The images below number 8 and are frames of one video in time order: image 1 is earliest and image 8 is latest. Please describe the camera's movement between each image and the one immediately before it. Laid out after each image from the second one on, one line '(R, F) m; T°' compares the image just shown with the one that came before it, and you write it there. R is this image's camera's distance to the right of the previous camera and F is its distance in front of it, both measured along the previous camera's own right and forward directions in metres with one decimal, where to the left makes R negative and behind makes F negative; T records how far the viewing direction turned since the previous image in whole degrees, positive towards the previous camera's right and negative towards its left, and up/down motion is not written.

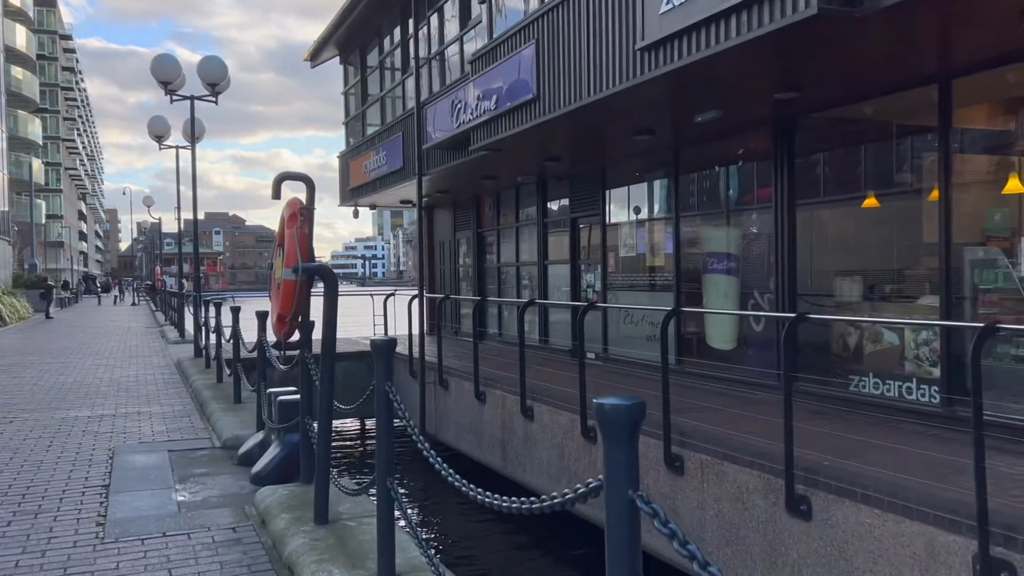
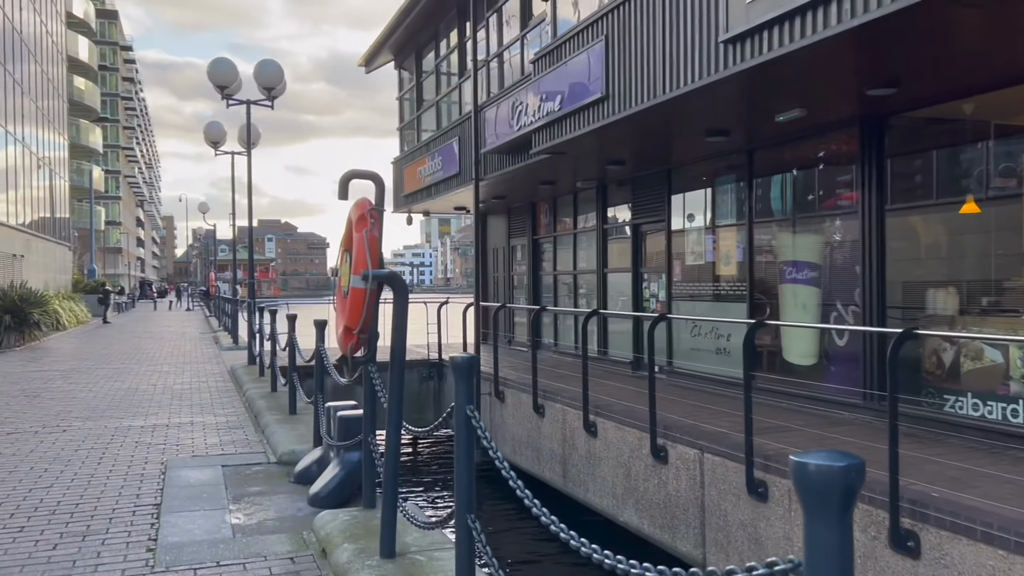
(-0.2, +0.4) m; -3°
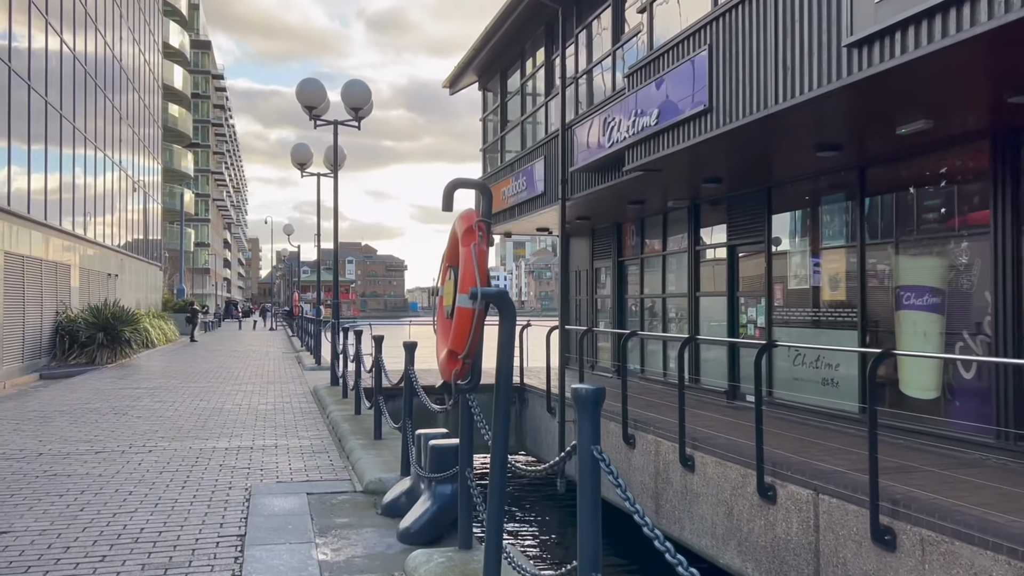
(-0.2, +0.4) m; -5°
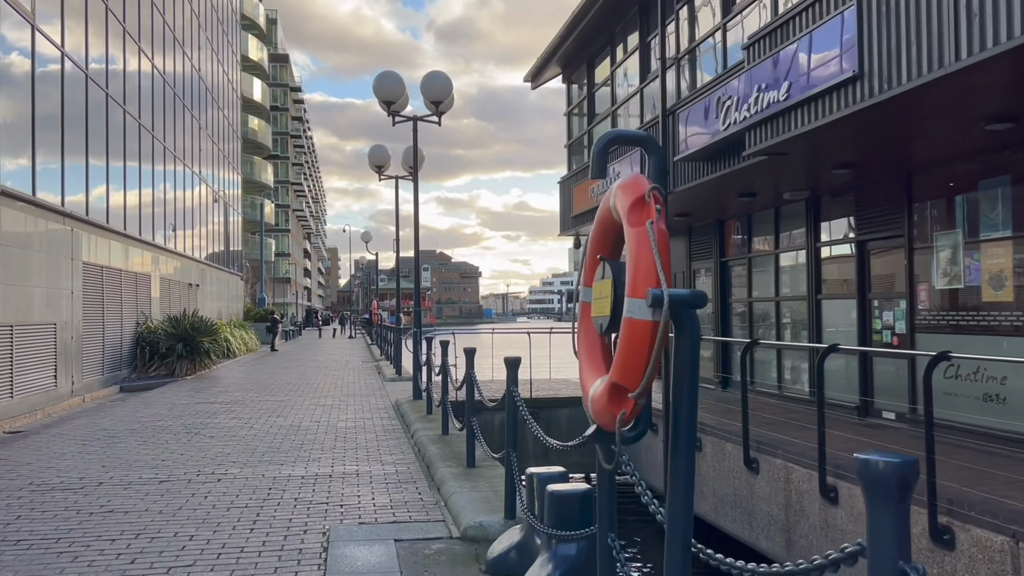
(-0.3, +1.1) m; -5°
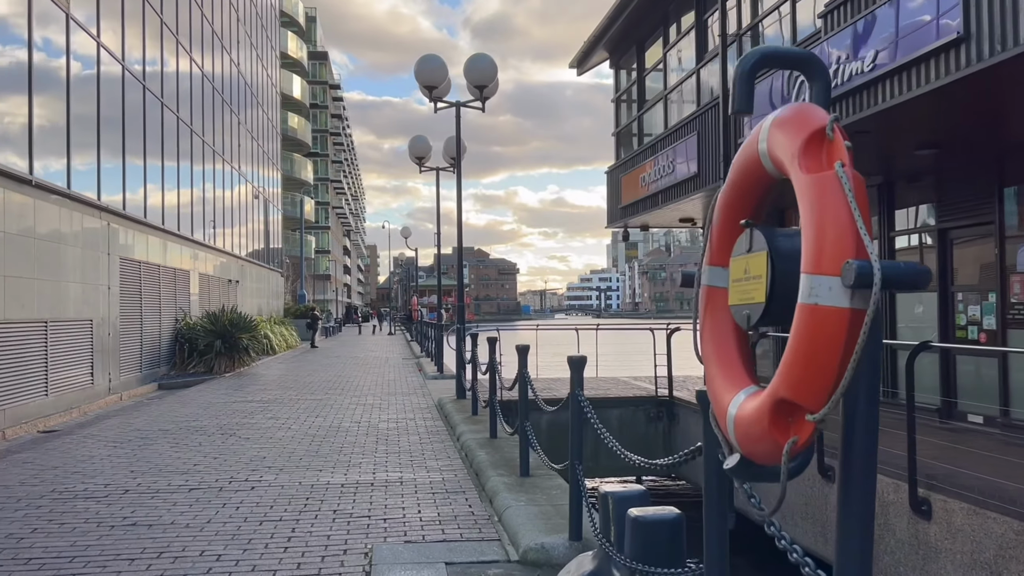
(-0.2, +0.6) m; -3°
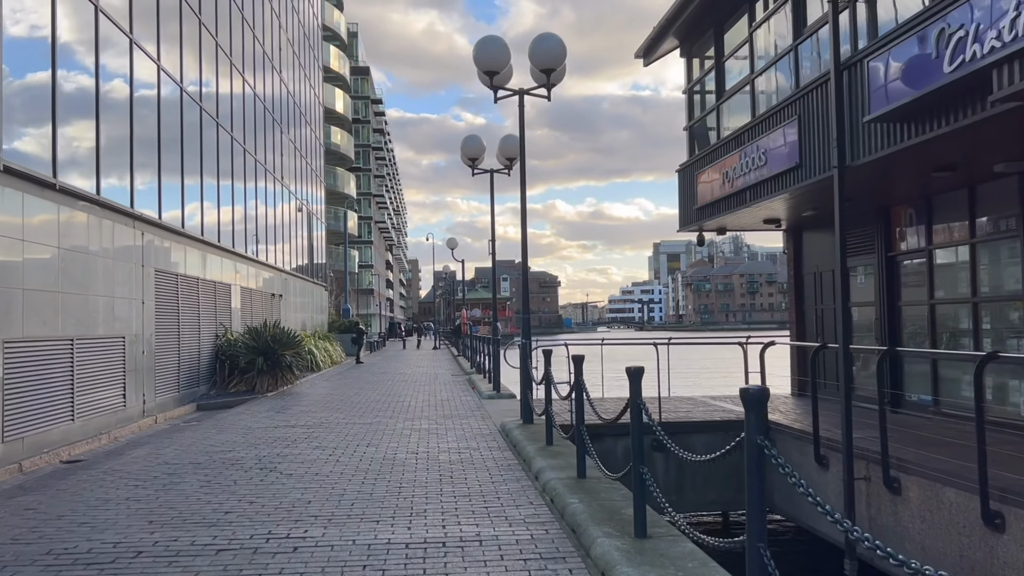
(-0.4, +1.4) m; -3°
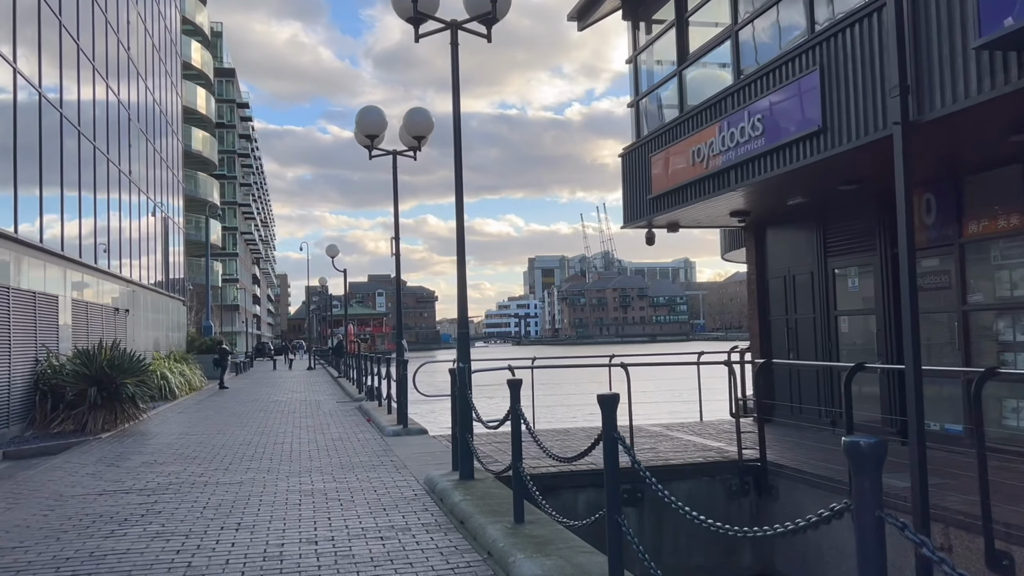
(-0.6, +3.0) m; +9°
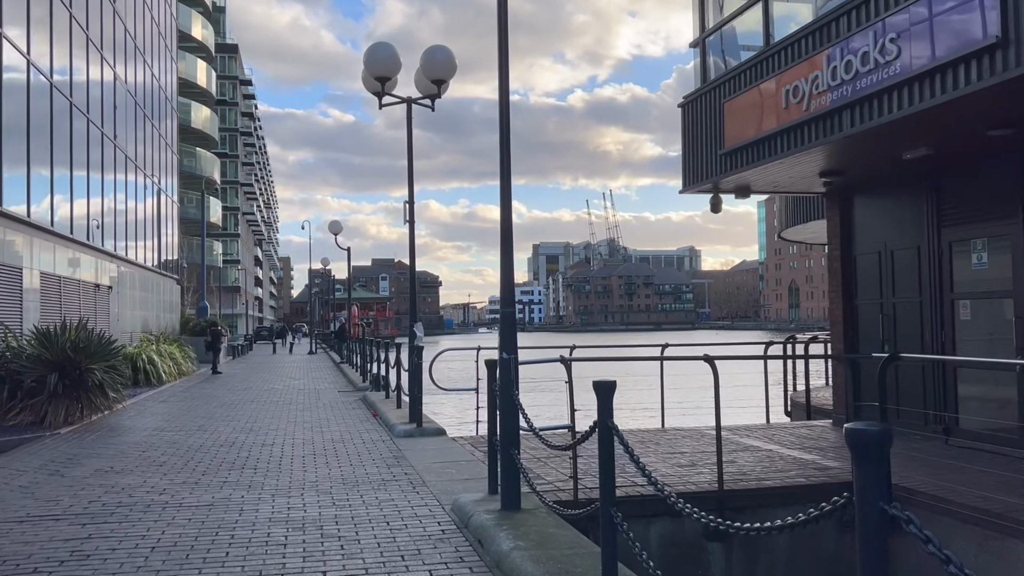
(-0.4, +2.1) m; 0°
